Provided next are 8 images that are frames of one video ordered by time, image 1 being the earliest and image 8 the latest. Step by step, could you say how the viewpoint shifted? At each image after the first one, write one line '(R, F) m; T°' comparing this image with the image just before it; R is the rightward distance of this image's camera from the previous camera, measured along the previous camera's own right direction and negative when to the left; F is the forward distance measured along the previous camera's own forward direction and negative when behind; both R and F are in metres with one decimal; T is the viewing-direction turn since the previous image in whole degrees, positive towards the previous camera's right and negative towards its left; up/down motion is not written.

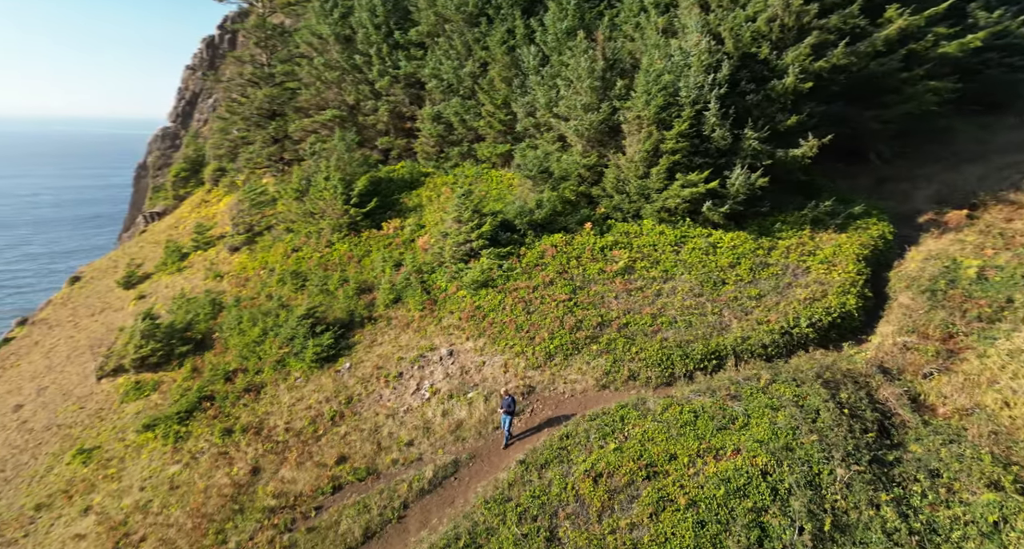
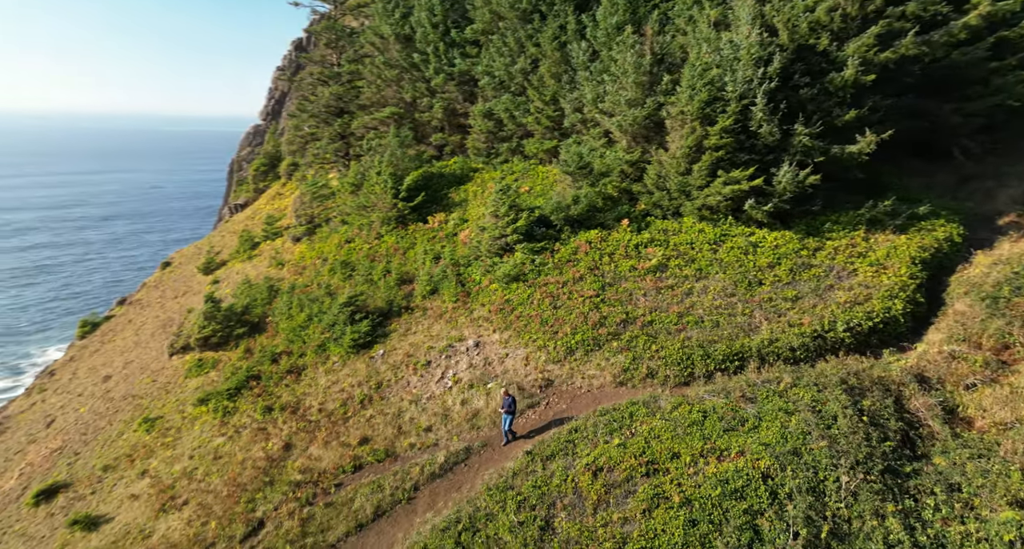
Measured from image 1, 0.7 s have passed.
(+1.1, -0.1) m; -6°
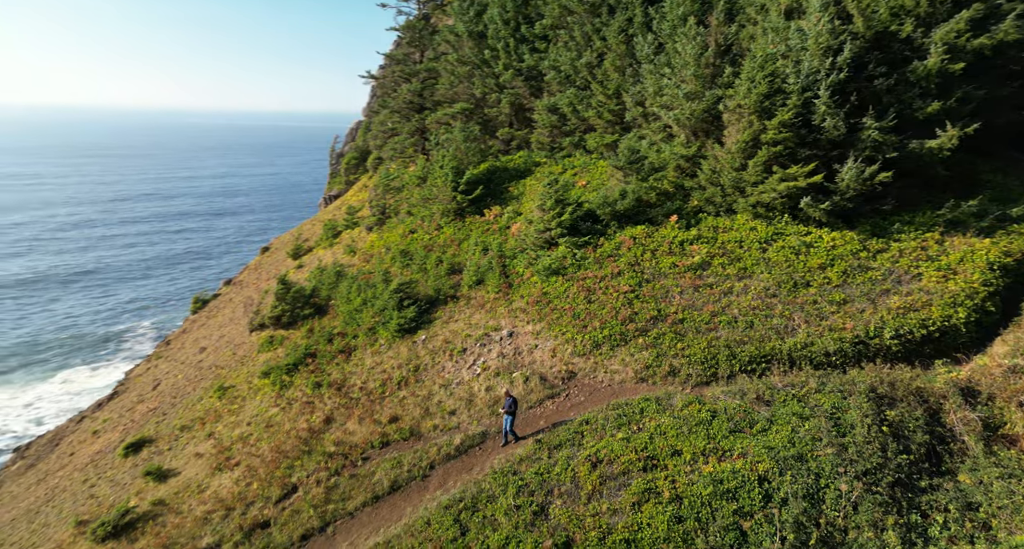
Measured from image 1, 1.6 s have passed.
(+1.4, -0.1) m; -8°
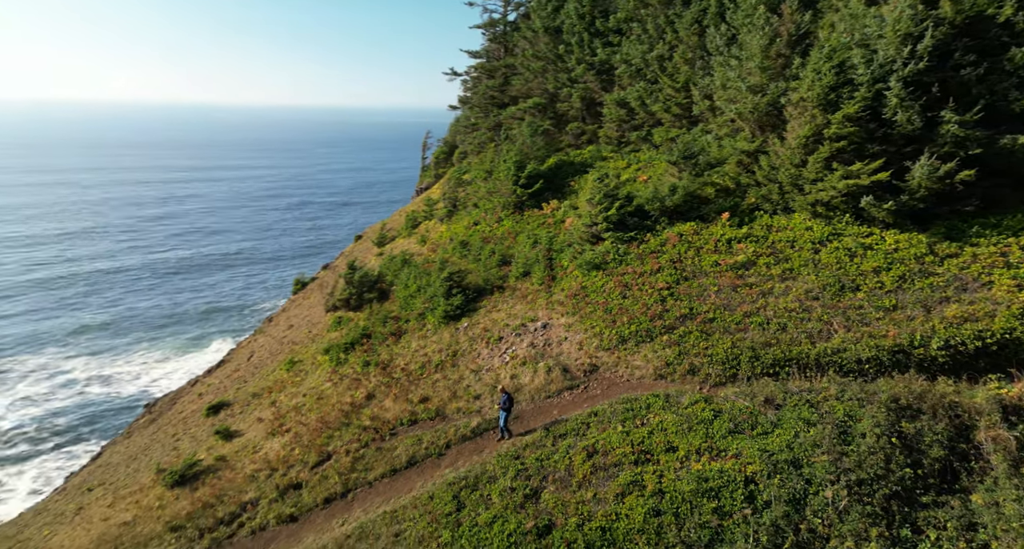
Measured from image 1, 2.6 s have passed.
(+1.5, -0.2) m; -8°
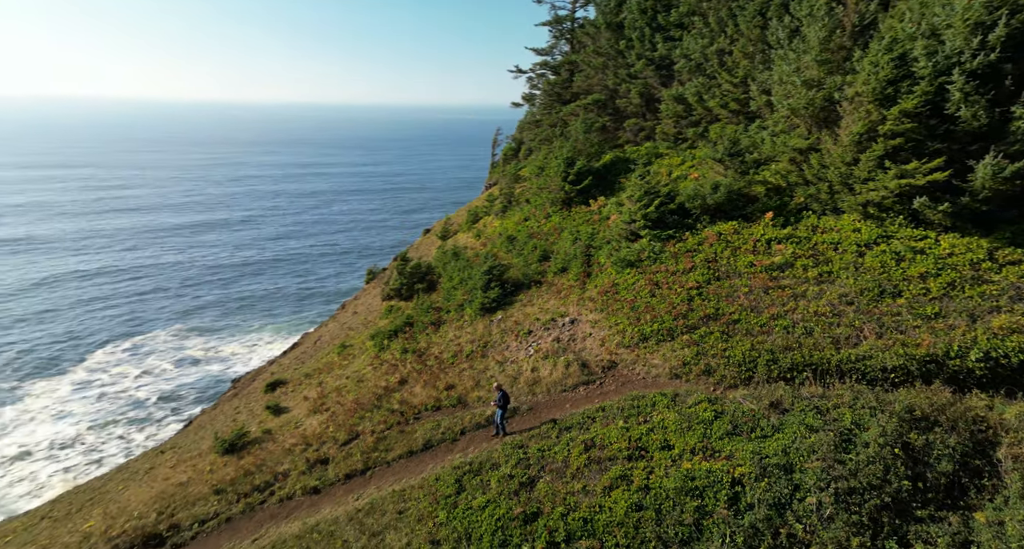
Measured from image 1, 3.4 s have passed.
(+1.2, -0.2) m; -7°
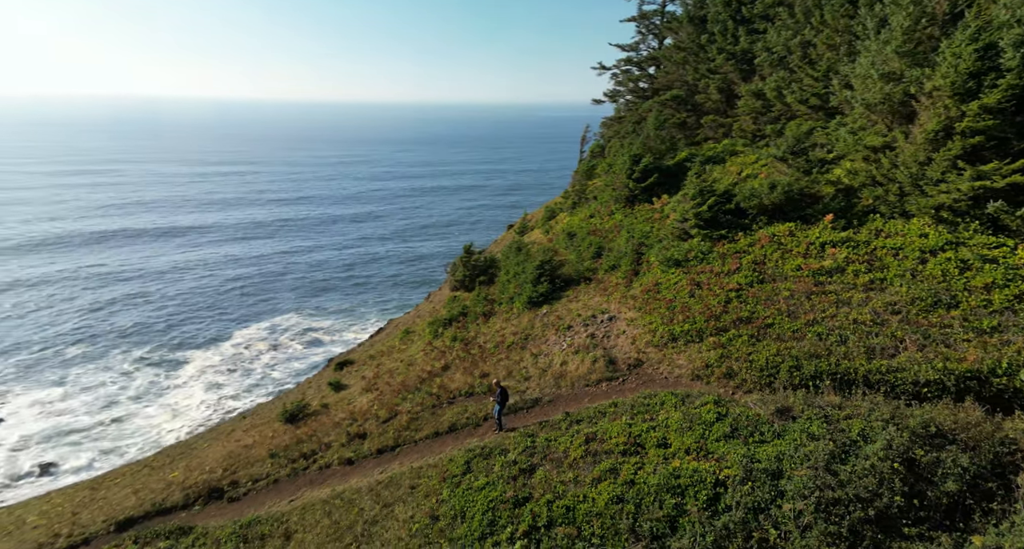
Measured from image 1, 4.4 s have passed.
(+1.5, -0.3) m; -9°
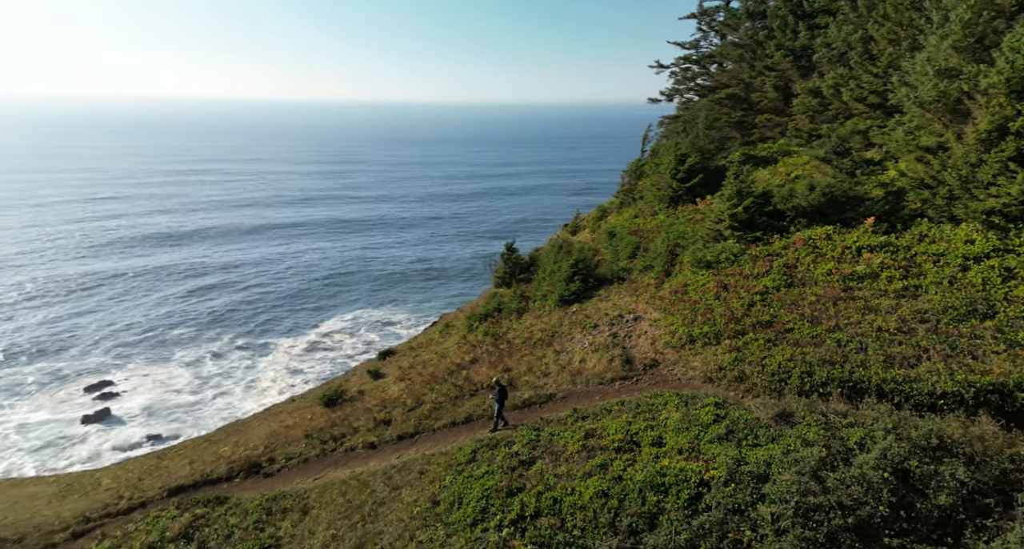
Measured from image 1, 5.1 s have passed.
(+1.0, -0.3) m; -6°
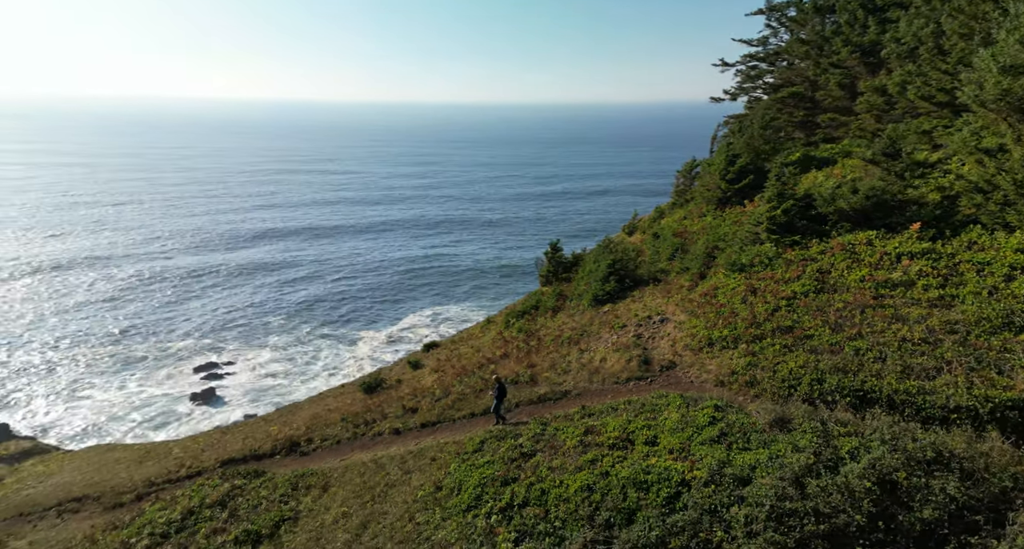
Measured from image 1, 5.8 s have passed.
(+1.1, -0.4) m; -6°
